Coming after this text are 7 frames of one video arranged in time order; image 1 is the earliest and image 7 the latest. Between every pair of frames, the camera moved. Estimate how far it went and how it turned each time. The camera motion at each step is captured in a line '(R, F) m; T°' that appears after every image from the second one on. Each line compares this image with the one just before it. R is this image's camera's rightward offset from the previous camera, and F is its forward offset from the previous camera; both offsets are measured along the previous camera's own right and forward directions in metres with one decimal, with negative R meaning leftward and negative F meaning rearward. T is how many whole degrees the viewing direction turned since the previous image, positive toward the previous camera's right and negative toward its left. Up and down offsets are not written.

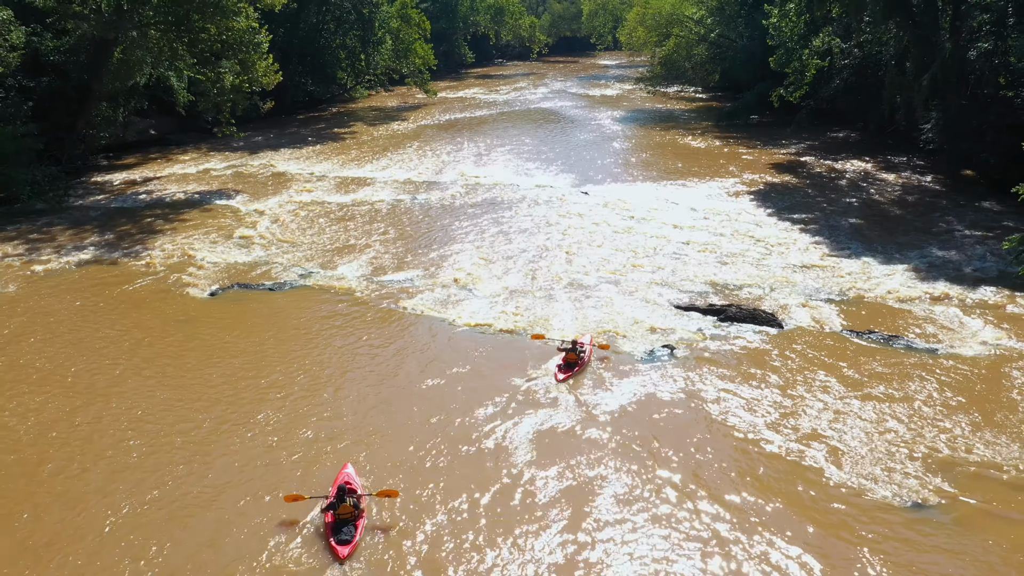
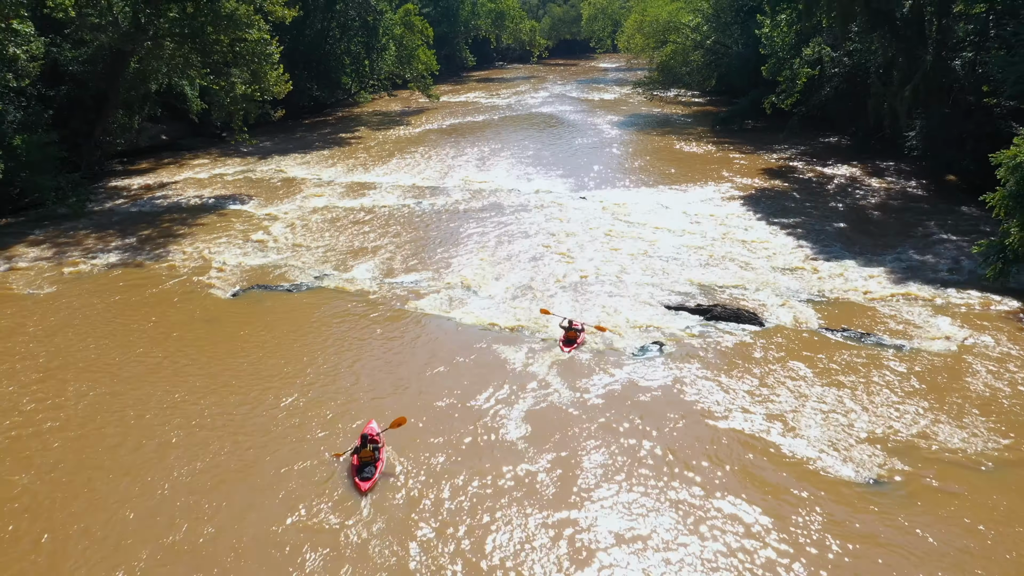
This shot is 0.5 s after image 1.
(0.0, -0.7) m; 0°
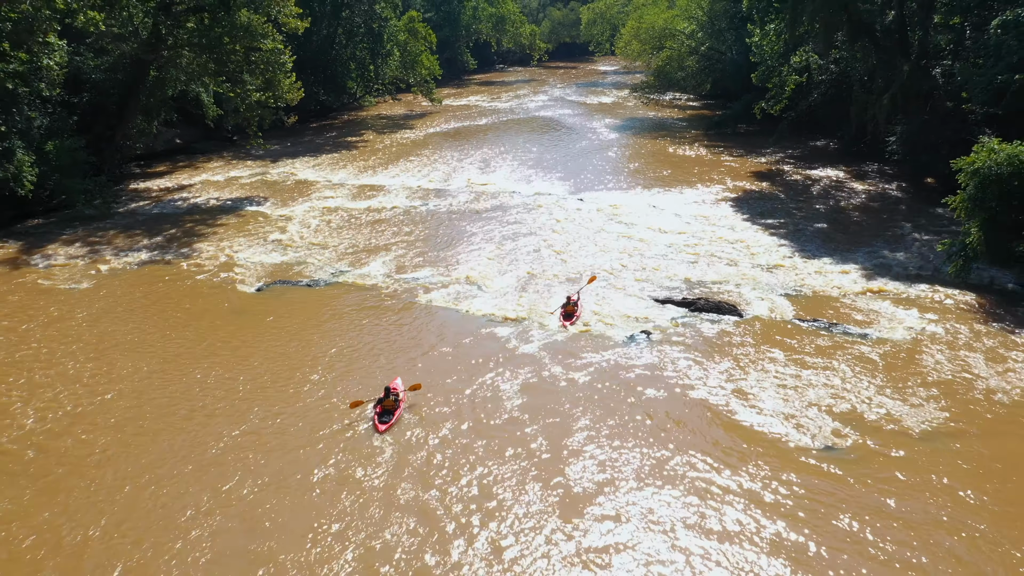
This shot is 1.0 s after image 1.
(0.0, -0.9) m; 0°
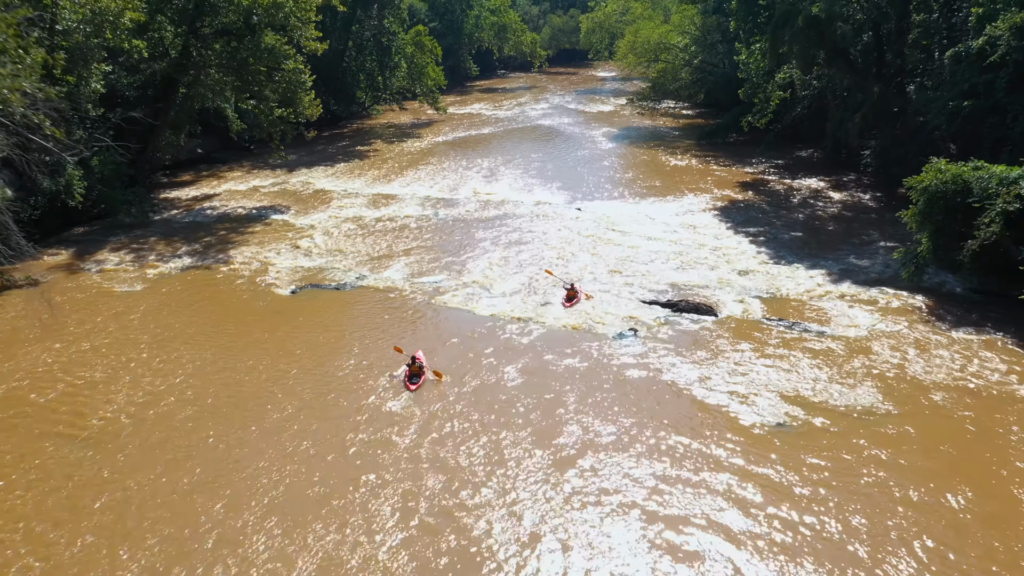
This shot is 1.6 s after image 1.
(-0.1, -1.4) m; 0°
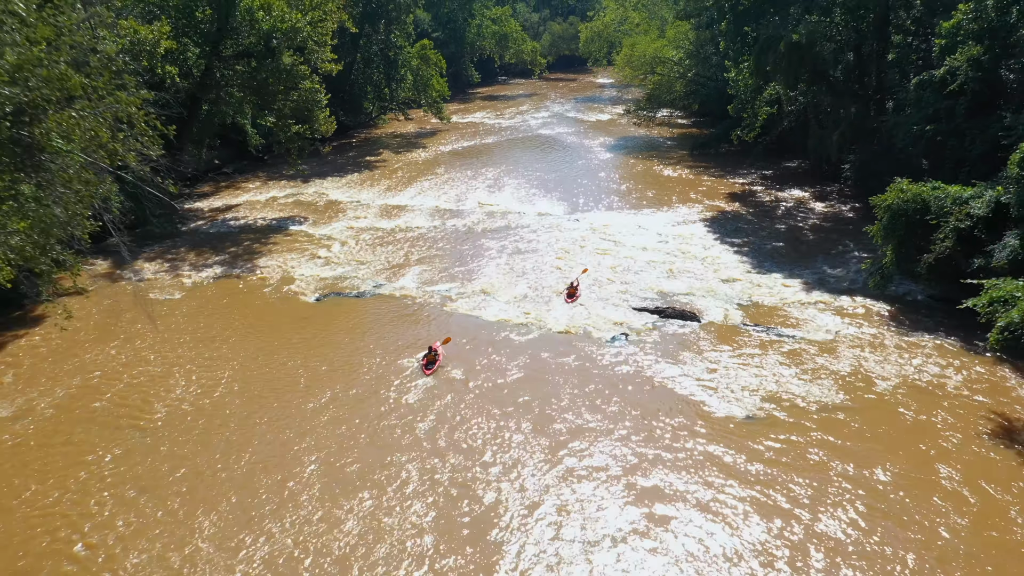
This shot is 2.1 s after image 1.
(-0.1, -1.3) m; 0°
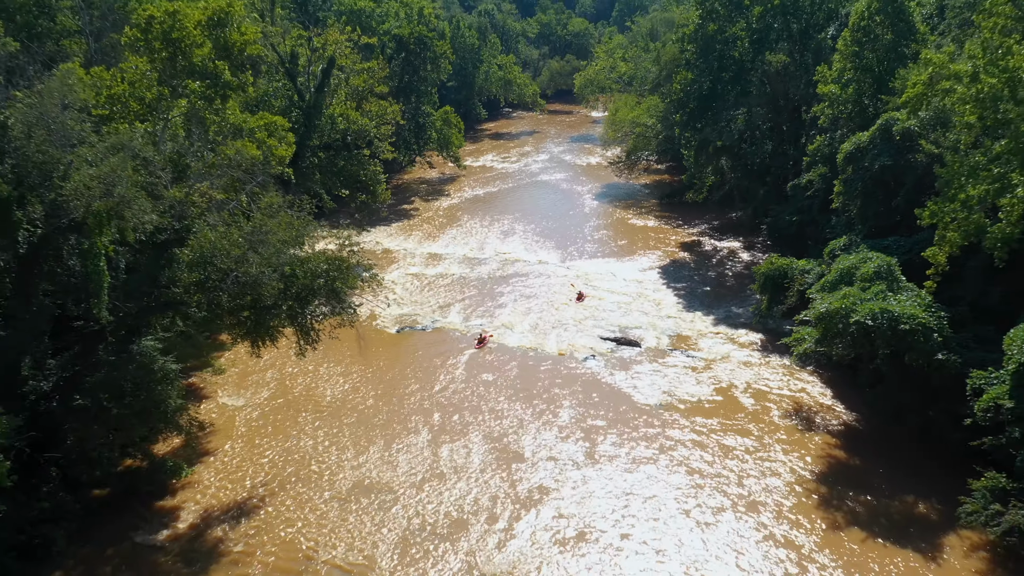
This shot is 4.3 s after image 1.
(-0.2, -7.6) m; 0°
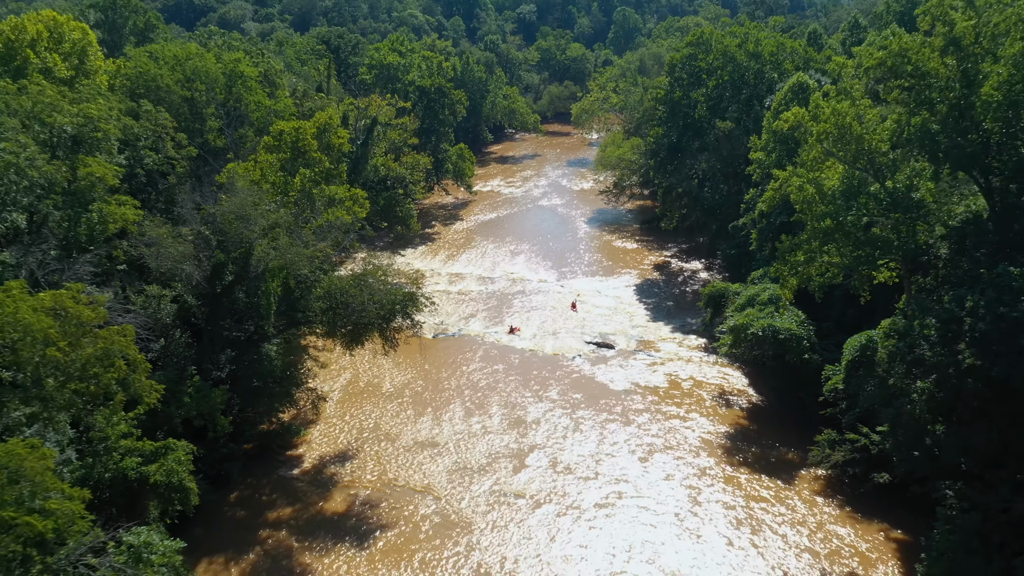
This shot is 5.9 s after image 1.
(-0.2, -7.1) m; 0°
